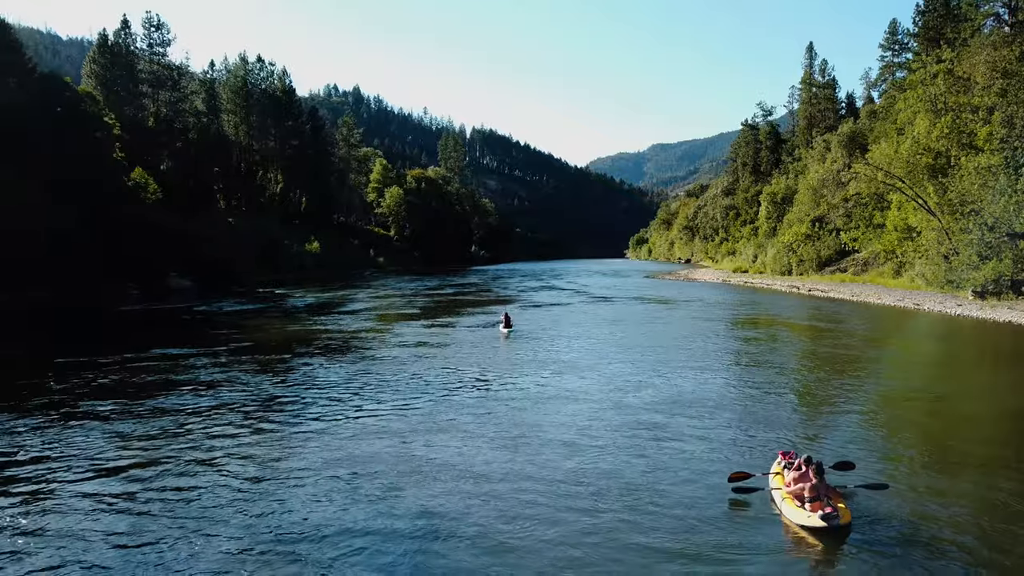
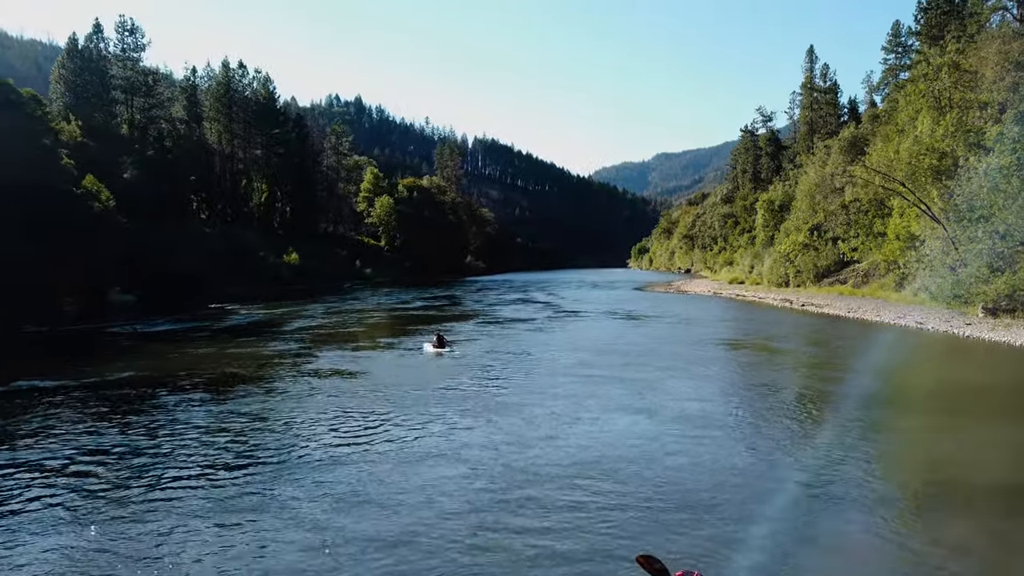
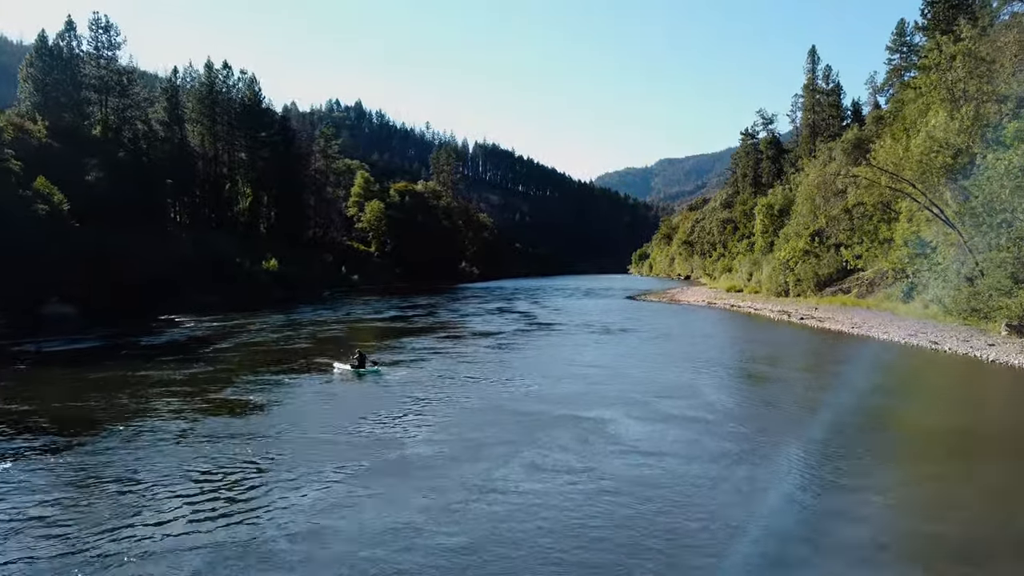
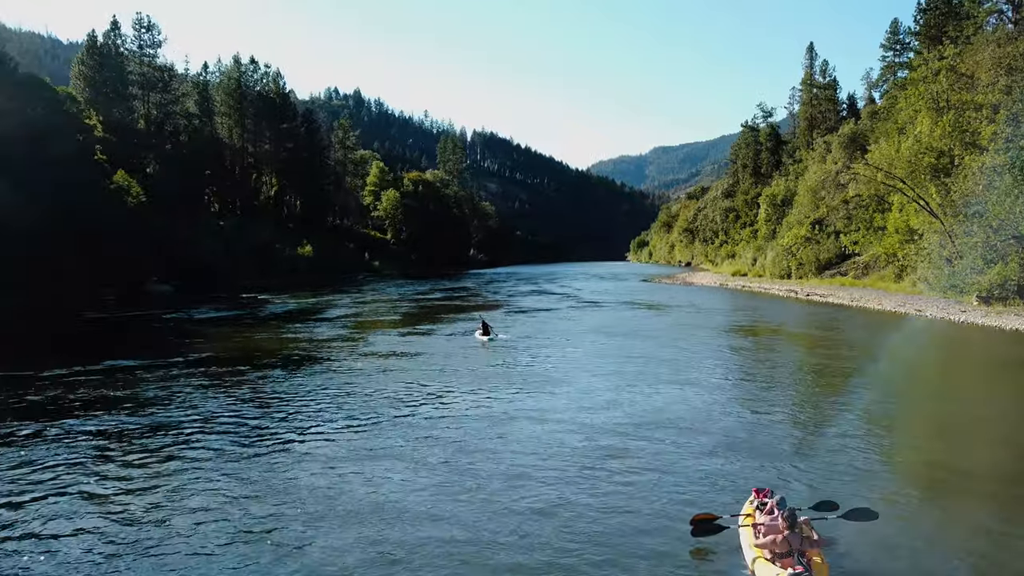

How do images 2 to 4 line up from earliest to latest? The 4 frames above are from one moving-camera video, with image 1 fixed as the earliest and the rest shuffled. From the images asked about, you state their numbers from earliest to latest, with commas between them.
4, 2, 3
